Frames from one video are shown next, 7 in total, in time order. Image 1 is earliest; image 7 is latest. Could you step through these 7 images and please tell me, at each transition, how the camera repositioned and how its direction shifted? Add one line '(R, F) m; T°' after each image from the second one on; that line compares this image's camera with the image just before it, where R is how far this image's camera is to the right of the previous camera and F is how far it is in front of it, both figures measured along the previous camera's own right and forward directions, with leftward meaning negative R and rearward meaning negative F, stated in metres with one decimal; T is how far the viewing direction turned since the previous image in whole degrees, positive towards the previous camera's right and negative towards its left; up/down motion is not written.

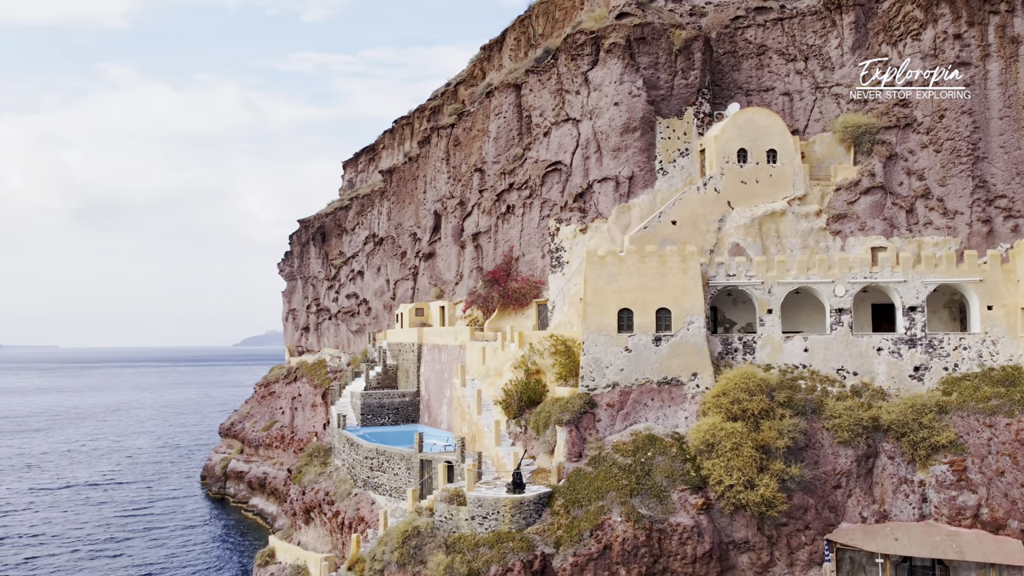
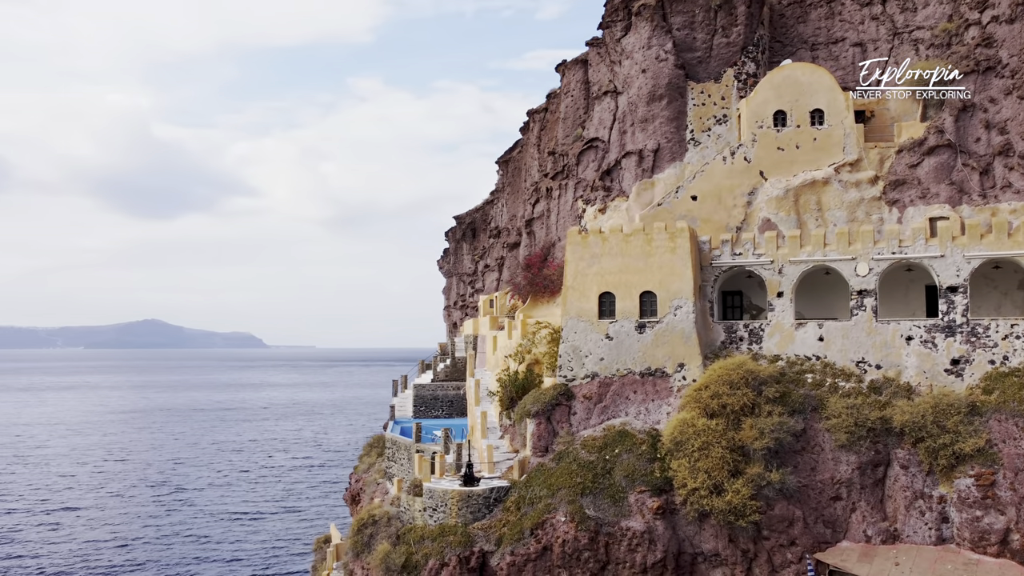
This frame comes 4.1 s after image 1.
(+9.7, +3.0) m; -16°
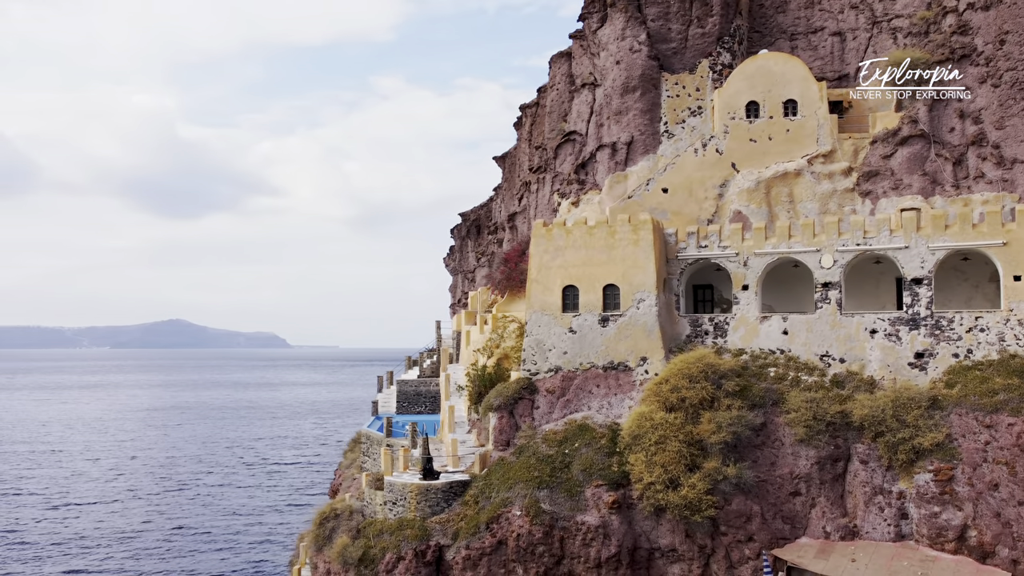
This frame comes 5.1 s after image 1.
(+2.1, +0.2) m; -1°
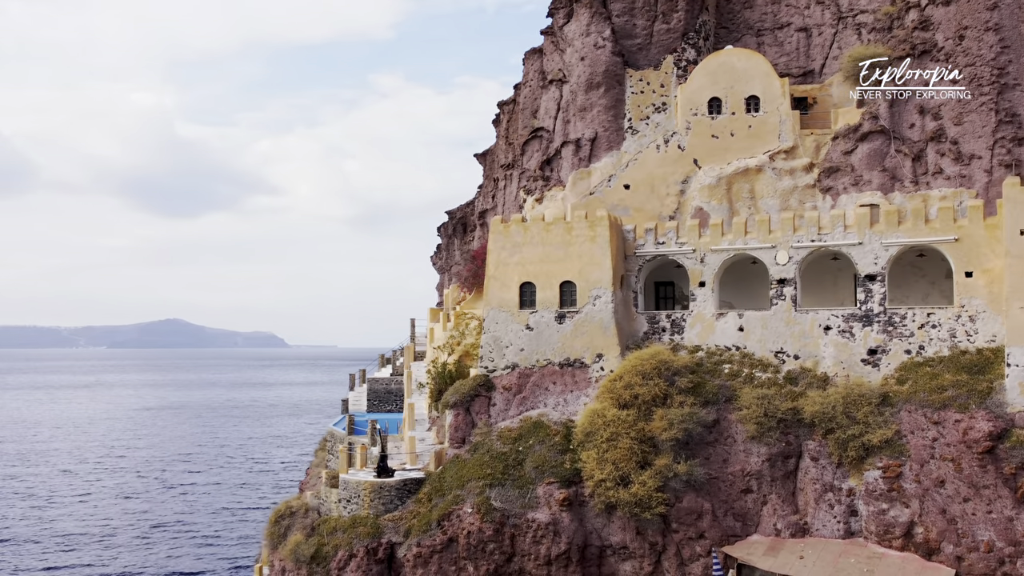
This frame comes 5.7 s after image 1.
(+1.5, +0.1) m; 0°
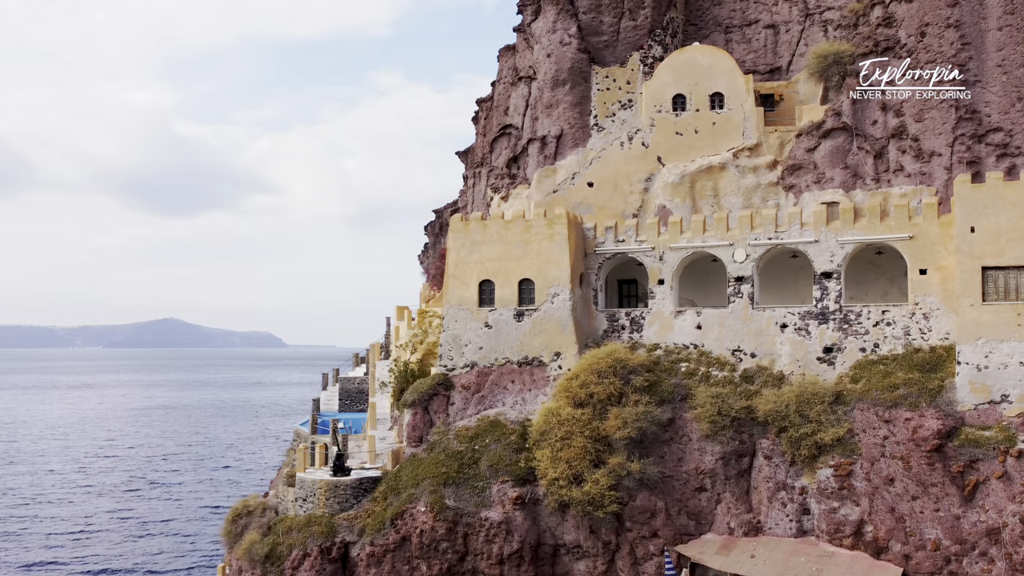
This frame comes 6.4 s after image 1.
(+1.4, +0.1) m; 0°
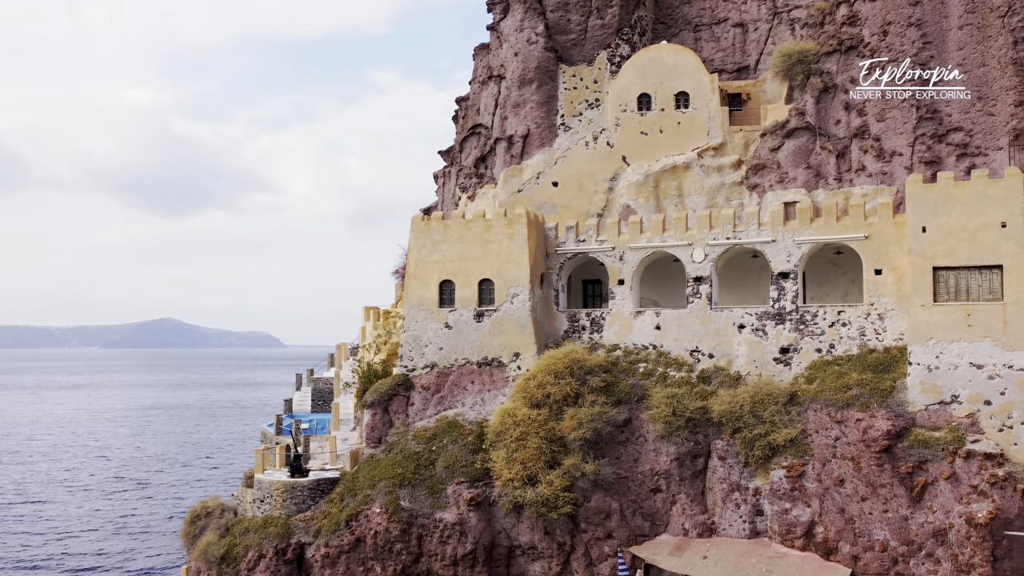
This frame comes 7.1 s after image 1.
(+1.4, +0.1) m; 0°
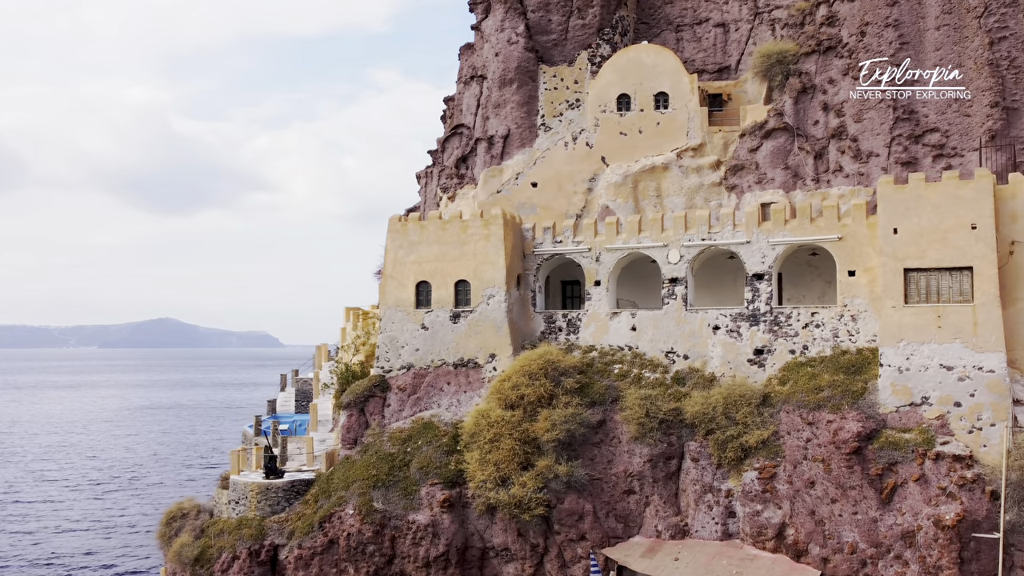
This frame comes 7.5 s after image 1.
(+0.8, +0.1) m; 0°
